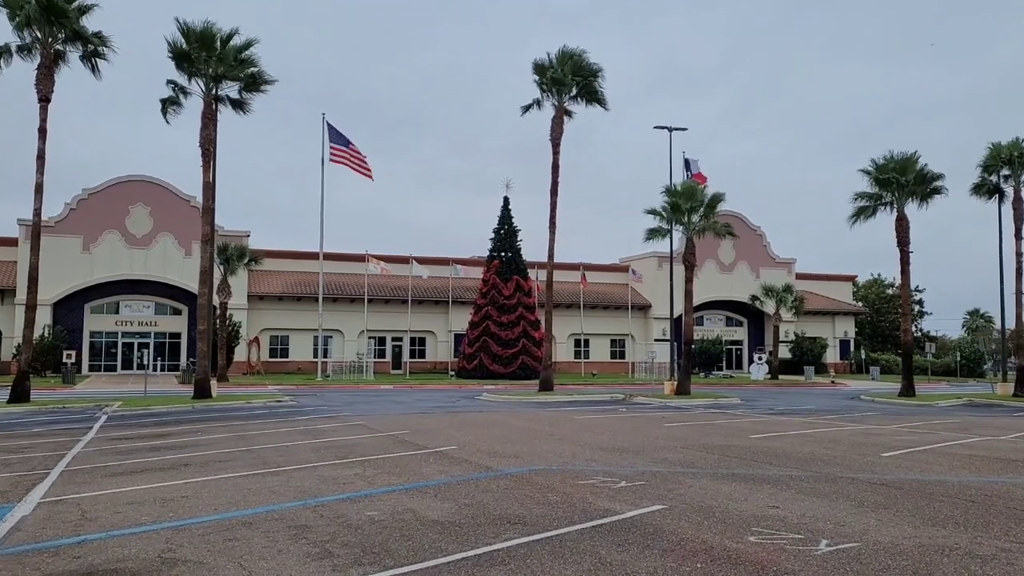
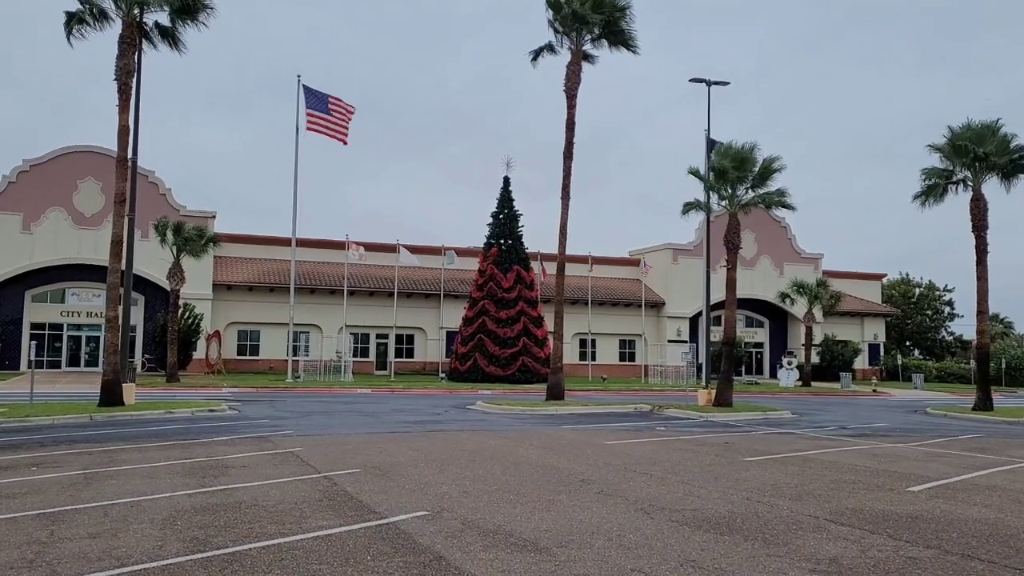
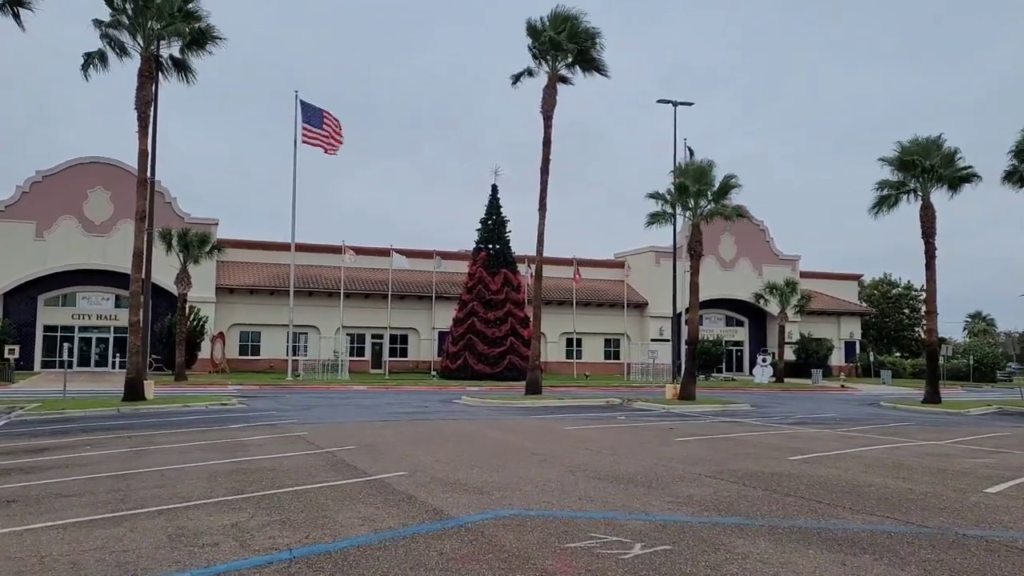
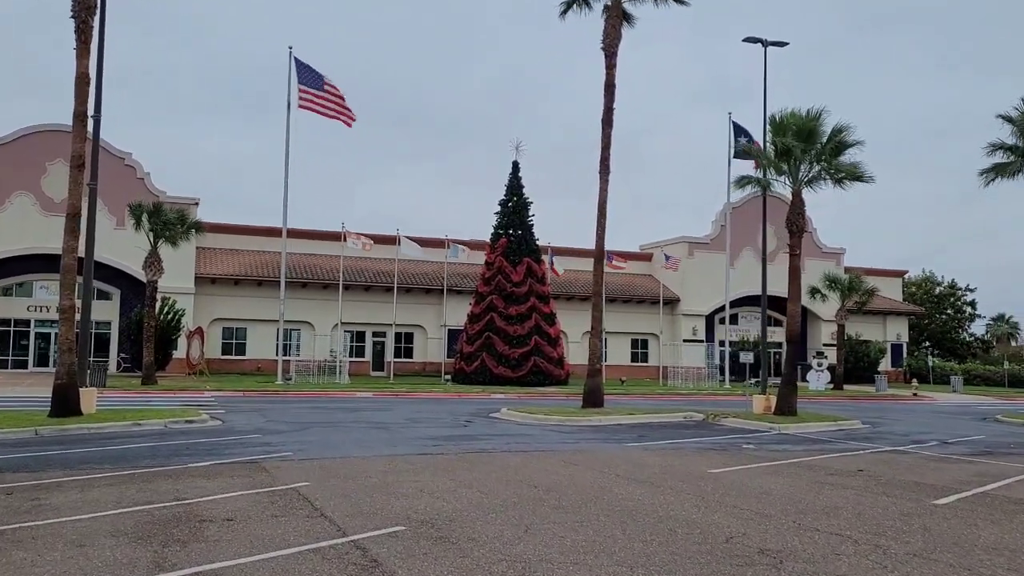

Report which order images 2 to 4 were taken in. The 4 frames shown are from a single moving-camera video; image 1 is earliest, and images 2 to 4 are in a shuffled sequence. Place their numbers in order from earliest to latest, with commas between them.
3, 2, 4
